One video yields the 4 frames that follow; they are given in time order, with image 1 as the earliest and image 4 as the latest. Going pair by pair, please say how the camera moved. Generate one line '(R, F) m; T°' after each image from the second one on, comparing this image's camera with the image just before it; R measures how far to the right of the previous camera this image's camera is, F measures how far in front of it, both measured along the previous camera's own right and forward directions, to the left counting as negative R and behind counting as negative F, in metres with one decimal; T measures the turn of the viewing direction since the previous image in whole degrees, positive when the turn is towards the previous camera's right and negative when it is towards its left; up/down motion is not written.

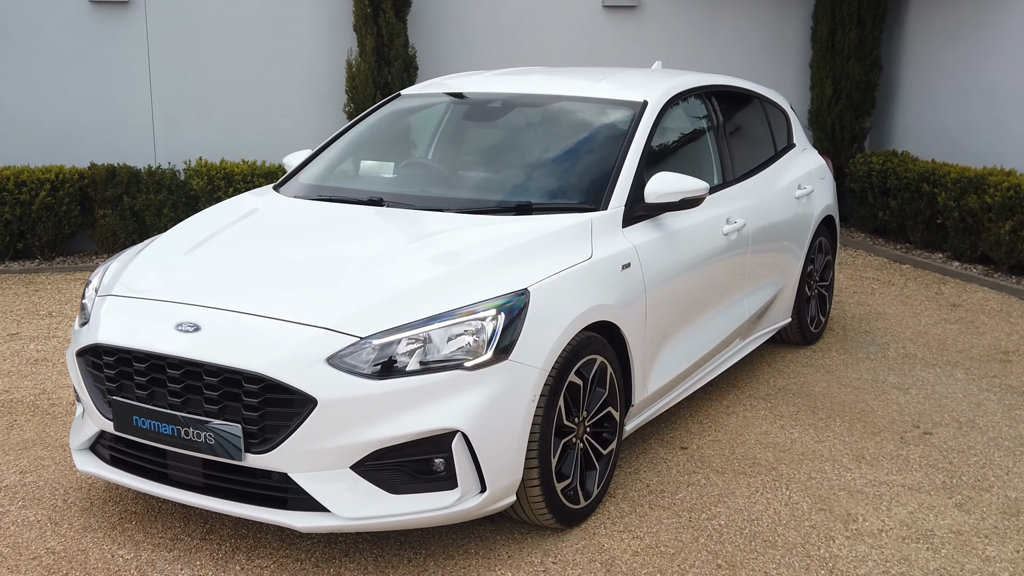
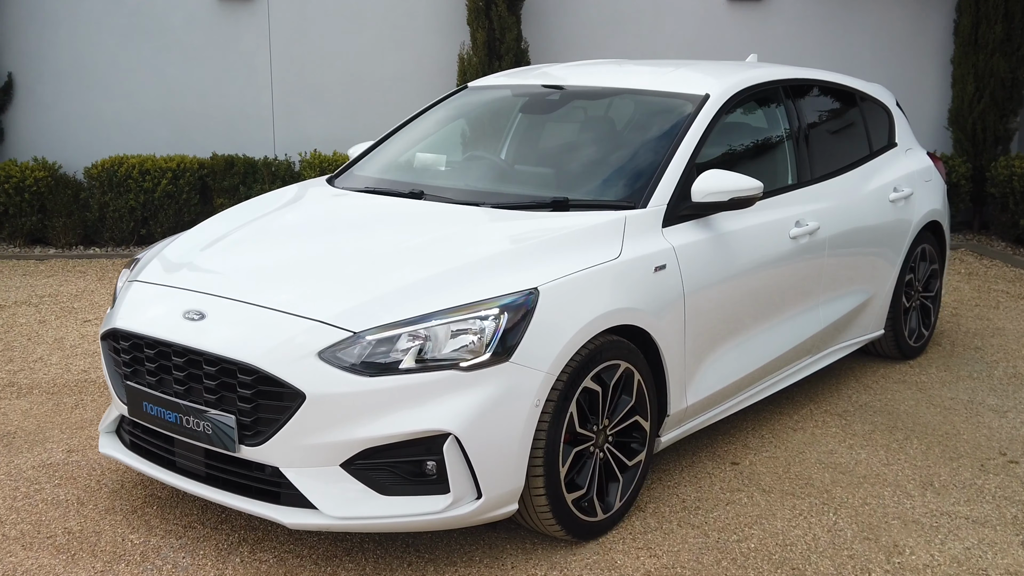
(+0.4, +0.2) m; -8°
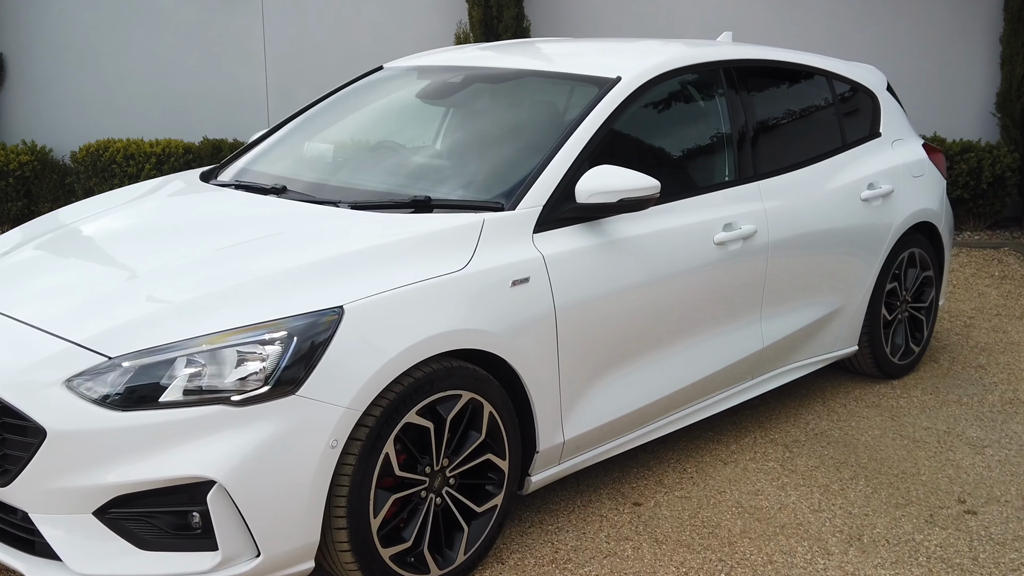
(+0.6, +0.5) m; -5°
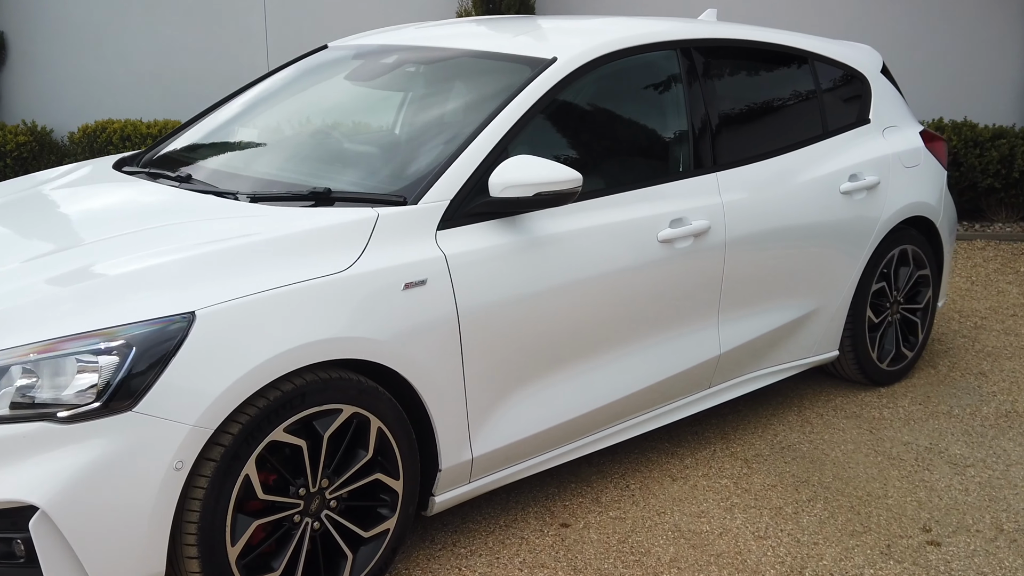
(+0.3, +0.3) m; -3°
